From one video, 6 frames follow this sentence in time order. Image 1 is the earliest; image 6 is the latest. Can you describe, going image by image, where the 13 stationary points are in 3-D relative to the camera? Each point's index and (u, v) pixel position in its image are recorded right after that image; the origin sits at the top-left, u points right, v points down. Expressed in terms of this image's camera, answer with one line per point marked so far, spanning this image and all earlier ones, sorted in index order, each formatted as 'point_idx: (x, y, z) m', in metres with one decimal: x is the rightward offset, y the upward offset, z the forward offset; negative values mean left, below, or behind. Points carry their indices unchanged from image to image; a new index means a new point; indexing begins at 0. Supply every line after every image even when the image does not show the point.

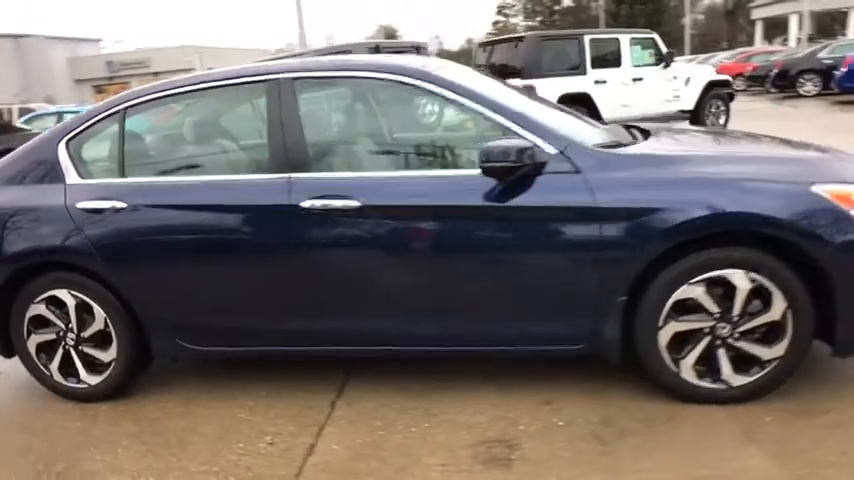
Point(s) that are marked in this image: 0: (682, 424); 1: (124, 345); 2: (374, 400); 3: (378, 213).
0: (+1.2, -0.9, +3.1) m
1: (-1.9, -0.6, +3.7) m
2: (-0.3, -0.9, +3.5) m
3: (-0.3, +0.1, +3.3) m
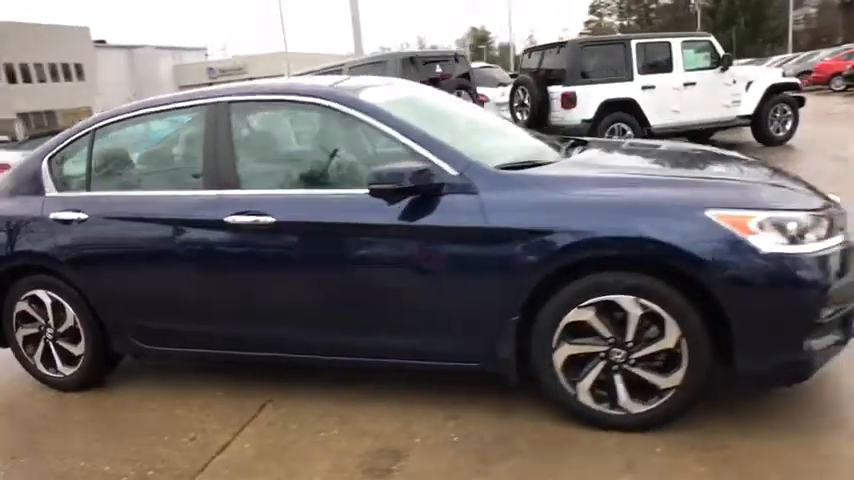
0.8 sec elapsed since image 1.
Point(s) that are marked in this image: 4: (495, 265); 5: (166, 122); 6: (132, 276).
0: (+0.7, -1.0, +3.0) m
1: (-2.3, -0.7, +4.2) m
2: (-0.8, -1.0, +3.7) m
3: (-0.8, 0.0, +3.5) m
4: (+0.3, -0.1, +3.1) m
5: (-1.7, +0.7, +3.9) m
6: (-1.9, -0.2, +3.9) m
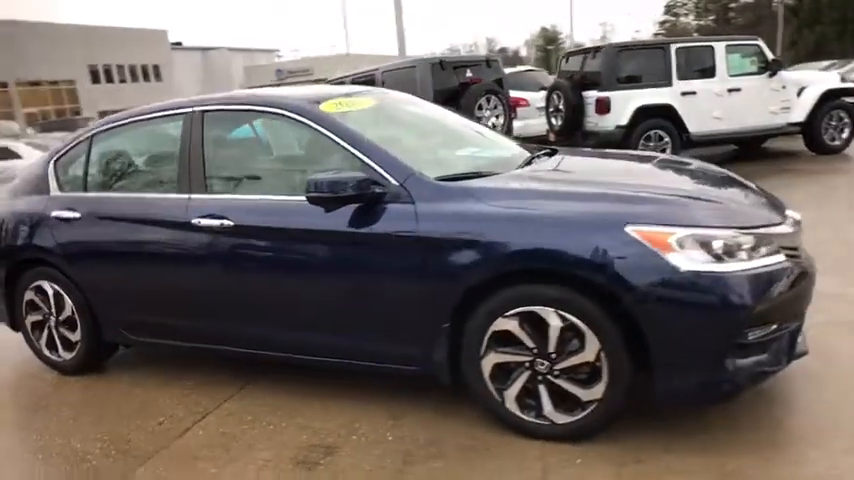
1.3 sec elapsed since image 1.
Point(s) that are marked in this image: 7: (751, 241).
0: (+0.3, -1.1, +3.1) m
1: (-2.5, -0.6, +4.5) m
2: (-1.1, -1.0, +3.9) m
3: (-1.1, 0.0, +3.7) m
4: (0.0, -0.2, +3.2) m
5: (-1.9, +0.8, +4.2) m
6: (-2.2, -0.2, +4.2) m
7: (+1.5, 0.0, +2.9) m
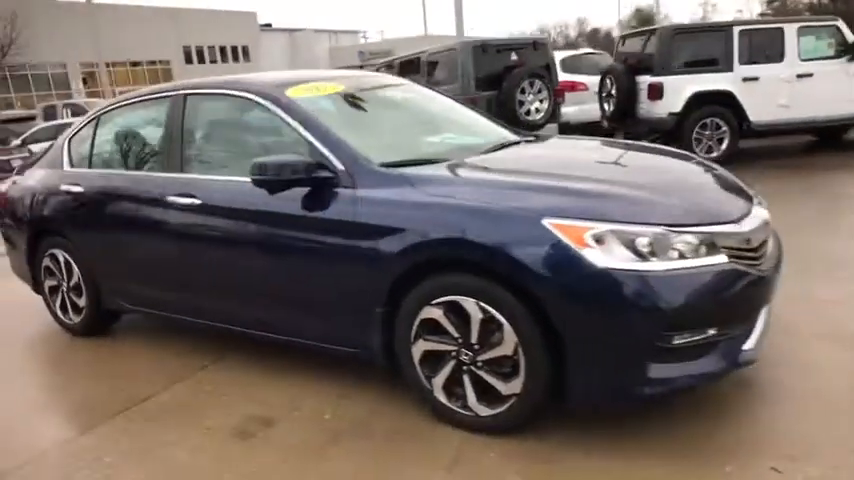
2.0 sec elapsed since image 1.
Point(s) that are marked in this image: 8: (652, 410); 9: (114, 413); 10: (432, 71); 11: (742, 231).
0: (-0.1, -1.0, +3.1) m
1: (-2.7, -0.4, +4.9) m
2: (-1.4, -0.9, +4.2) m
3: (-1.3, +0.2, +3.9) m
4: (-0.3, -0.1, +3.3) m
5: (-2.1, +0.9, +4.5) m
6: (-2.3, 0.0, +4.5) m
7: (+1.2, 0.0, +2.8) m
8: (+1.2, -0.9, +3.2) m
9: (-1.9, -1.1, +3.8) m
10: (+0.1, +3.2, +11.6) m
11: (+1.5, 0.0, +2.9) m
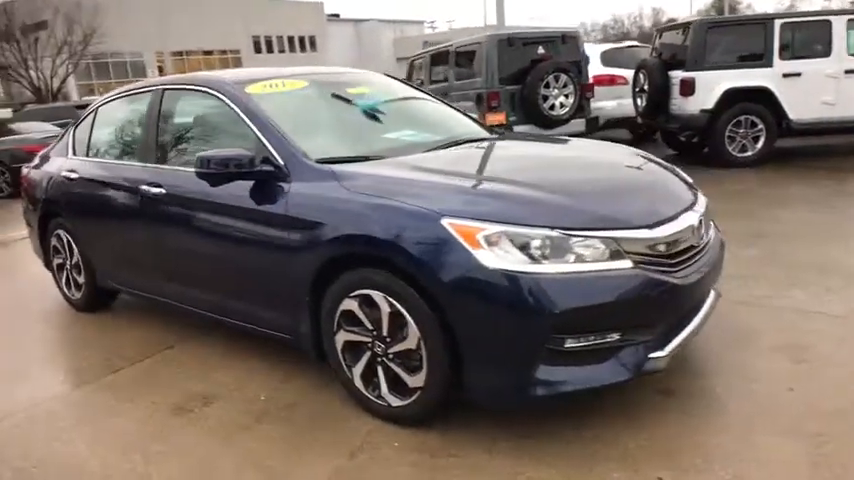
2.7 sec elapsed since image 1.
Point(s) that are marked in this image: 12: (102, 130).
0: (-0.5, -1.0, +3.3) m
1: (-2.9, -0.3, +5.3) m
2: (-1.7, -0.8, +4.4) m
3: (-1.7, +0.3, +4.1) m
4: (-0.7, -0.1, +3.4) m
5: (-2.3, +1.1, +4.8) m
6: (-2.6, +0.1, +4.9) m
7: (+0.7, 0.0, +2.8) m
8: (+0.7, -0.9, +3.2) m
9: (-2.3, -1.0, +4.1) m
10: (+0.6, +3.3, +11.6) m
11: (+1.1, 0.0, +2.9) m
12: (-2.7, +0.9, +5.1) m
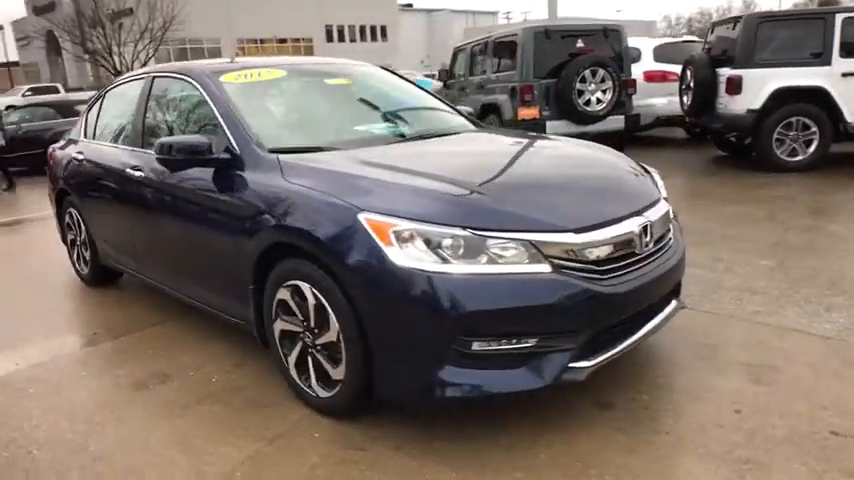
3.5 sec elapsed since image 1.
0: (-0.9, -0.9, +3.3) m
1: (-3.0, -0.1, +5.5) m
2: (-1.9, -0.7, +4.6) m
3: (-1.9, +0.4, +4.2) m
4: (-1.1, 0.0, +3.5) m
5: (-2.4, +1.2, +5.0) m
6: (-2.7, +0.3, +5.1) m
7: (+0.3, 0.0, +2.7) m
8: (+0.4, -0.9, +3.1) m
9: (-2.6, -0.8, +4.3) m
10: (+1.3, +3.4, +11.5) m
11: (+0.7, 0.0, +2.8) m
12: (-2.8, +1.1, +5.3) m
